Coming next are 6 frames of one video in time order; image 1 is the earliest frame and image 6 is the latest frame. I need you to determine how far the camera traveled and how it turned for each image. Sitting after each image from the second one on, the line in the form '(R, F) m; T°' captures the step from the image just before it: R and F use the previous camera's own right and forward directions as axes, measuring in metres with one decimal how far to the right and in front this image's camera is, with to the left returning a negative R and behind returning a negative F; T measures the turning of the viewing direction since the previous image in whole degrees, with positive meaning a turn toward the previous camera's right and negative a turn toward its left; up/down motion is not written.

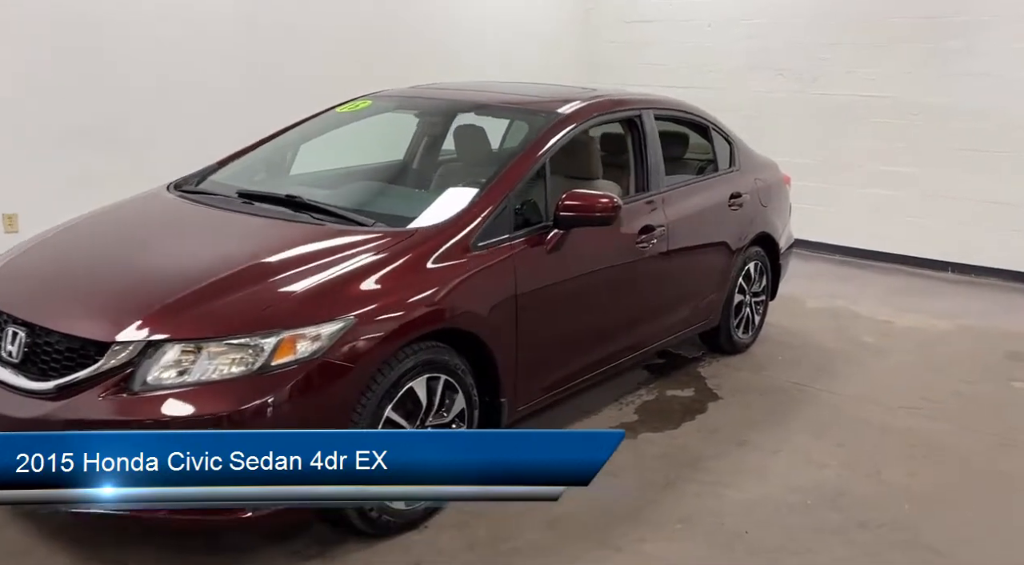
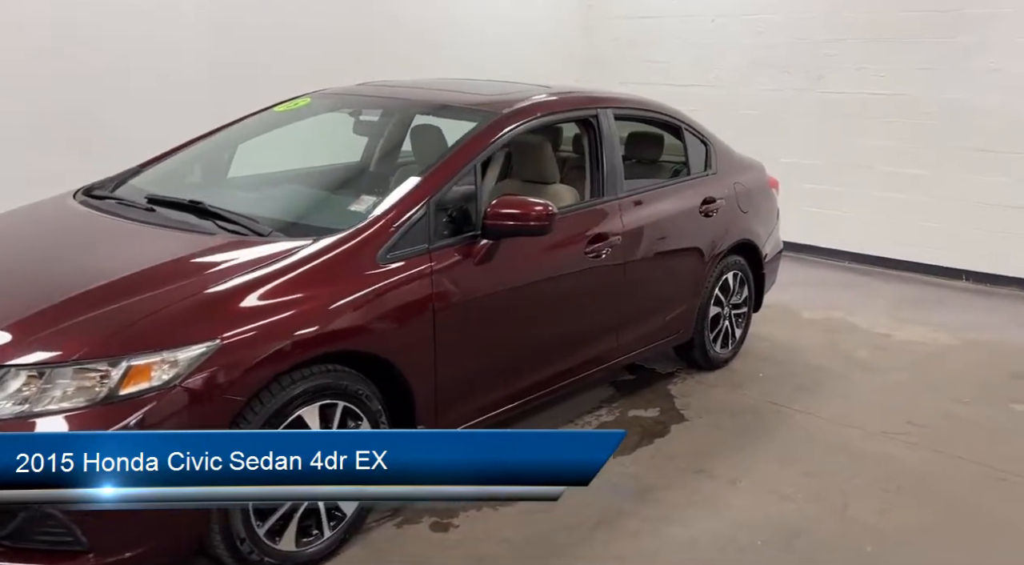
(+0.3, +0.3) m; -2°
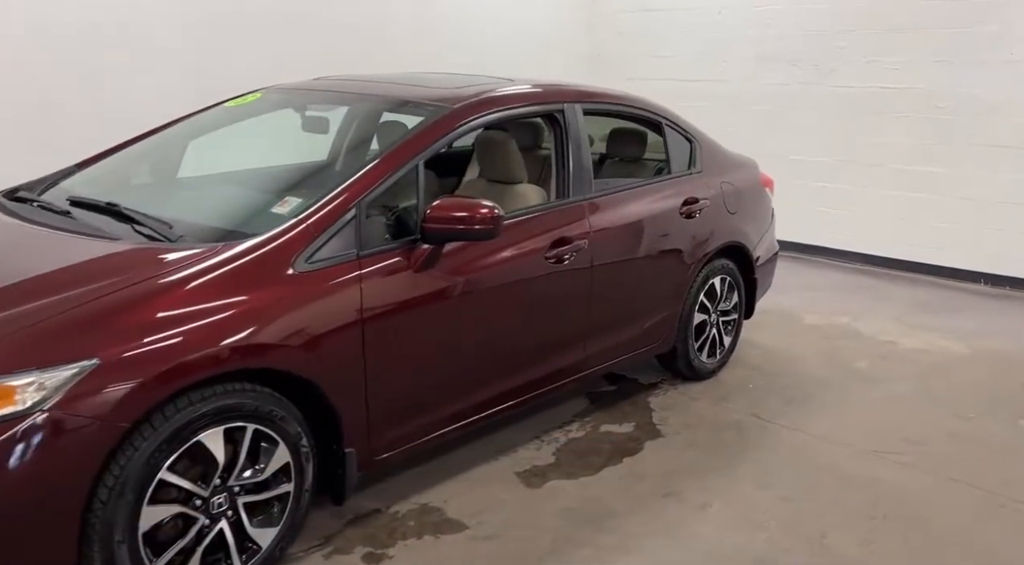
(+0.2, +0.2) m; -2°
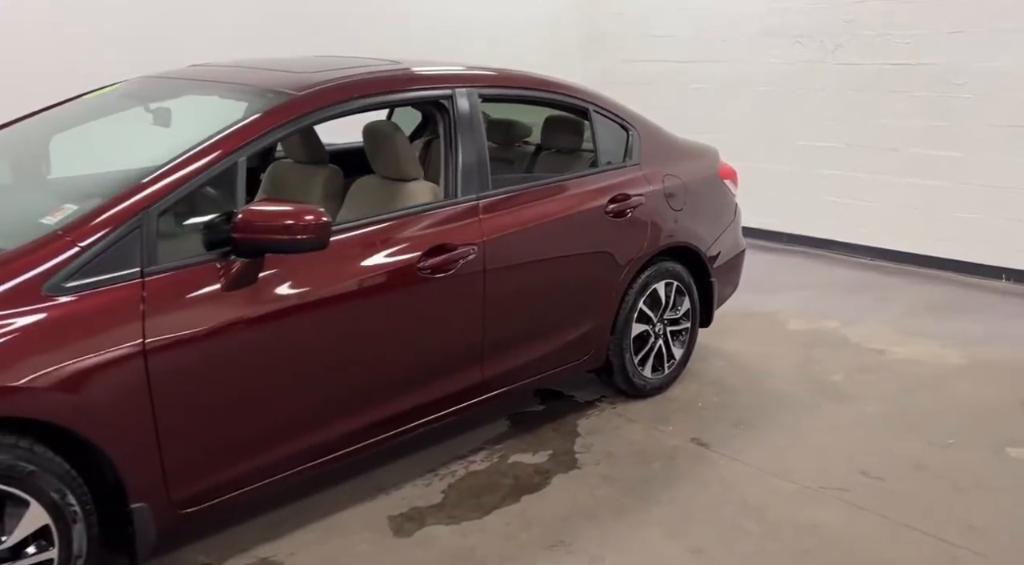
(+0.5, +0.4) m; -3°
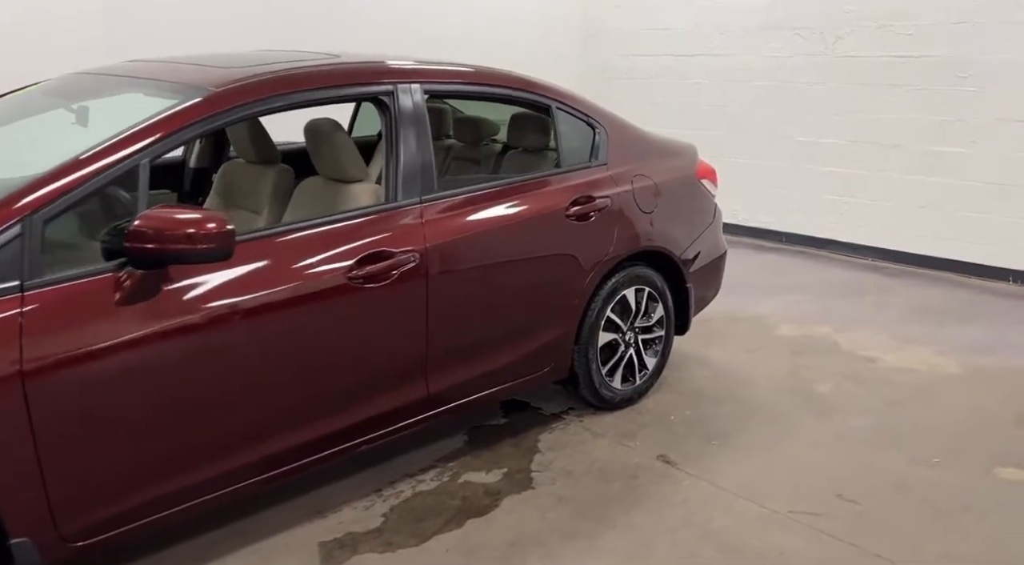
(+0.2, +0.2) m; -1°
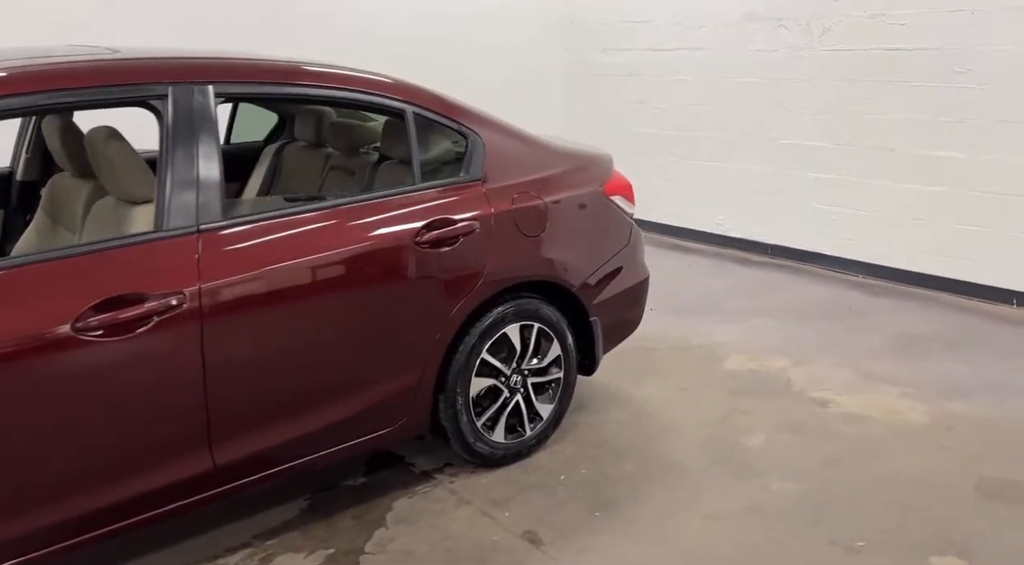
(+0.5, +0.5) m; -2°
